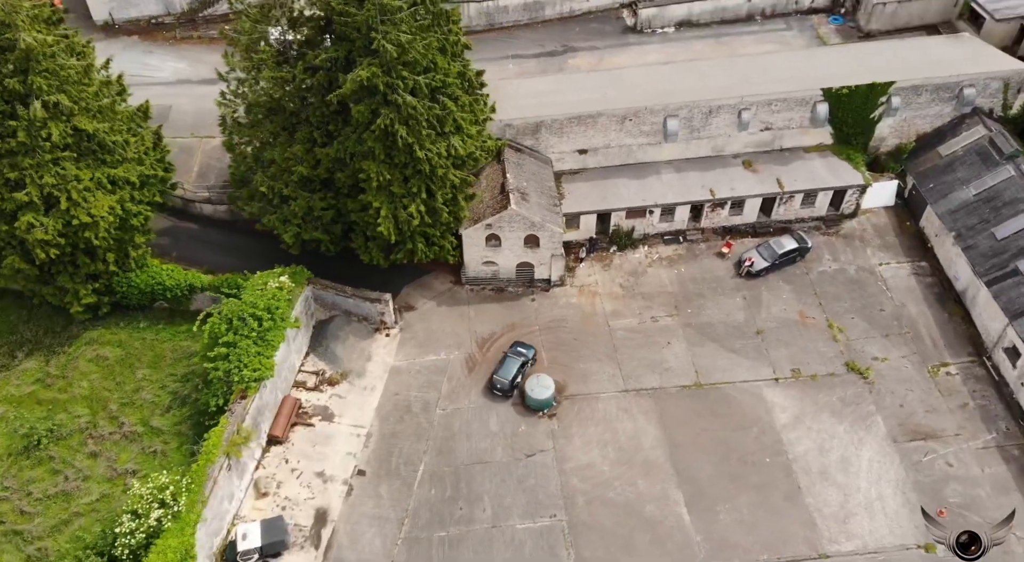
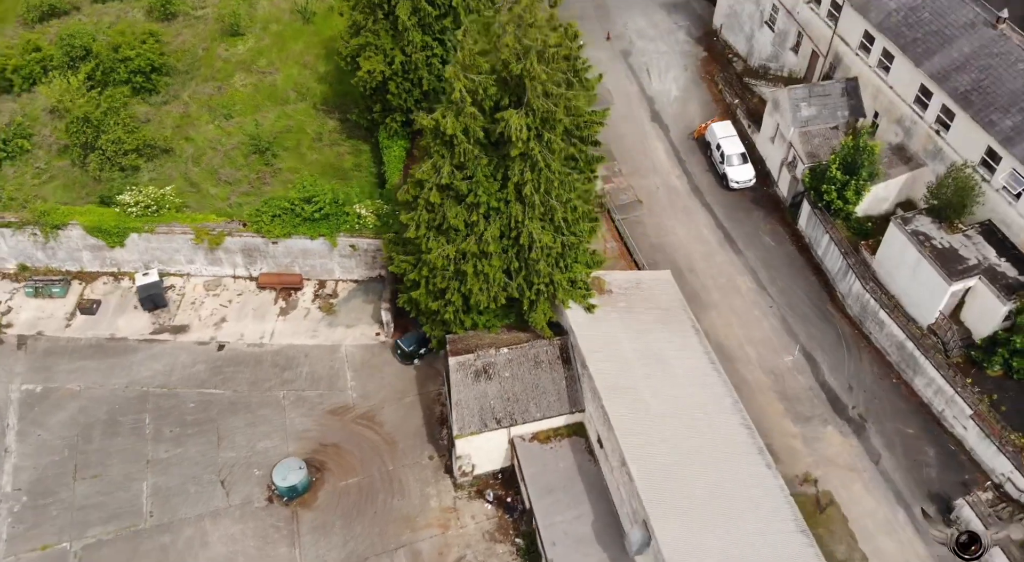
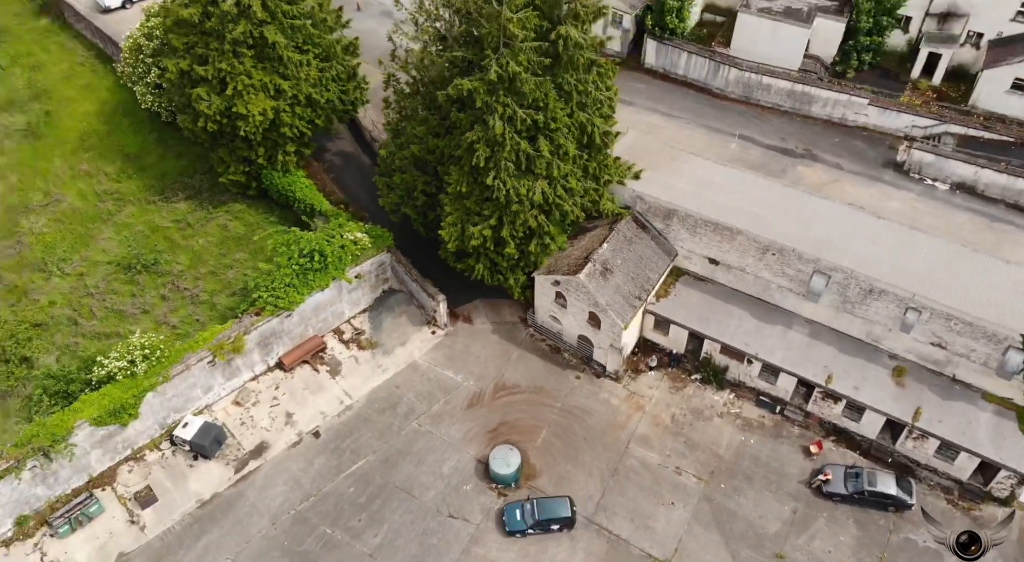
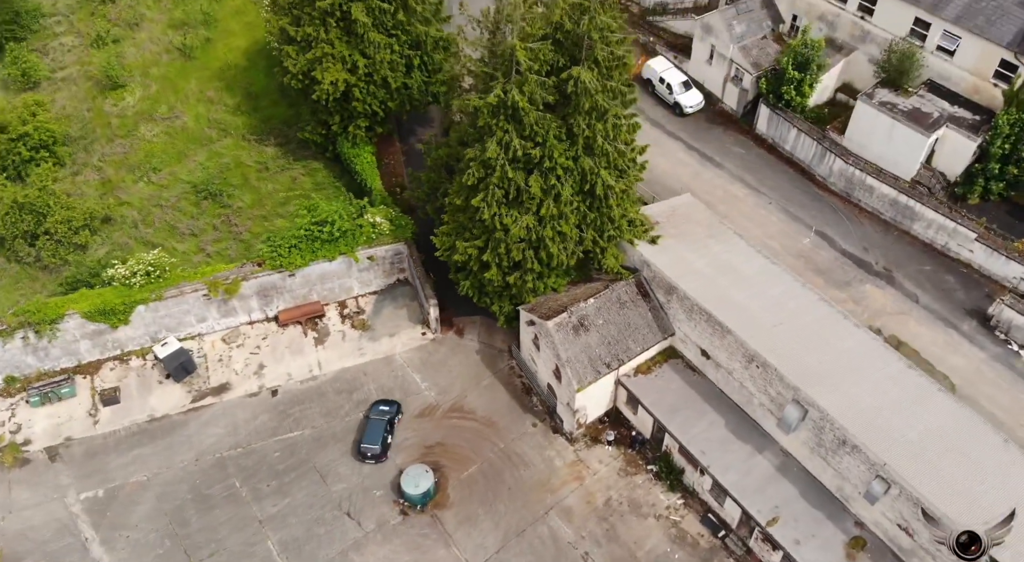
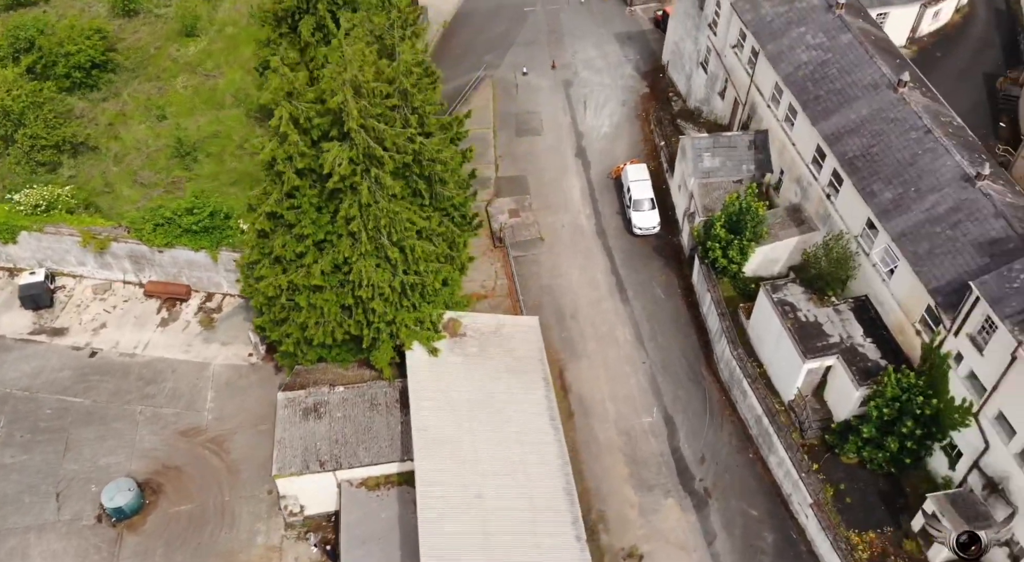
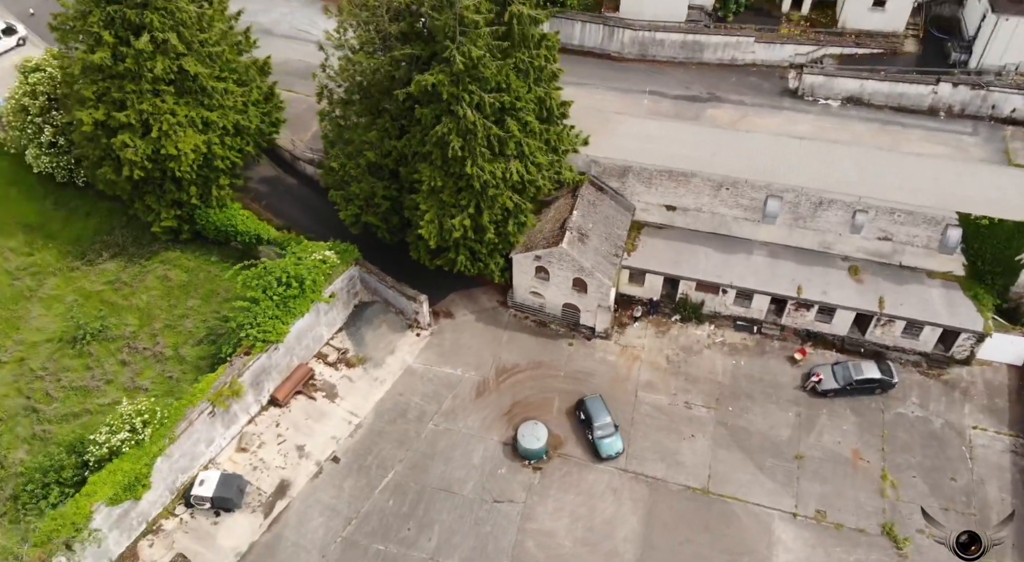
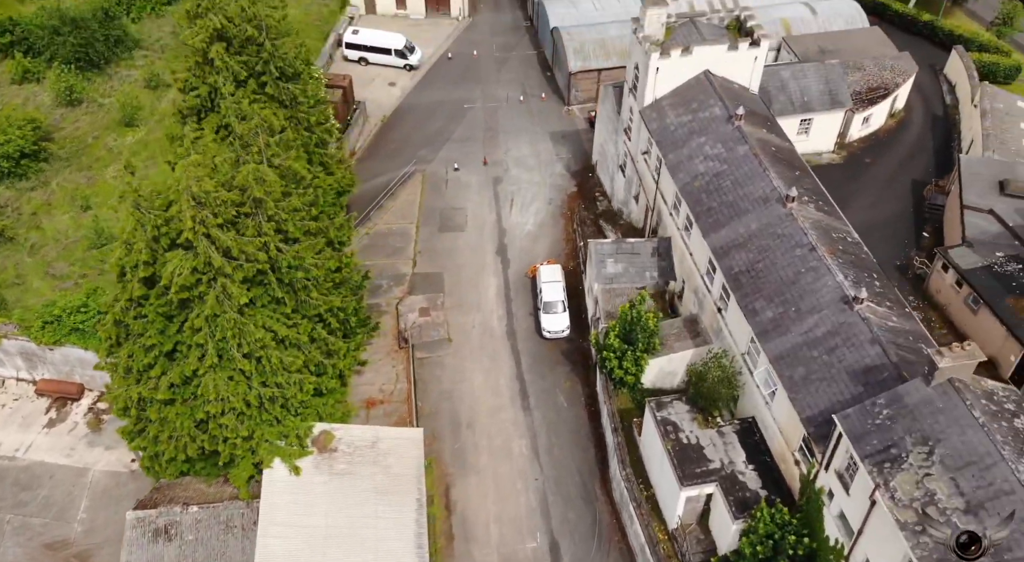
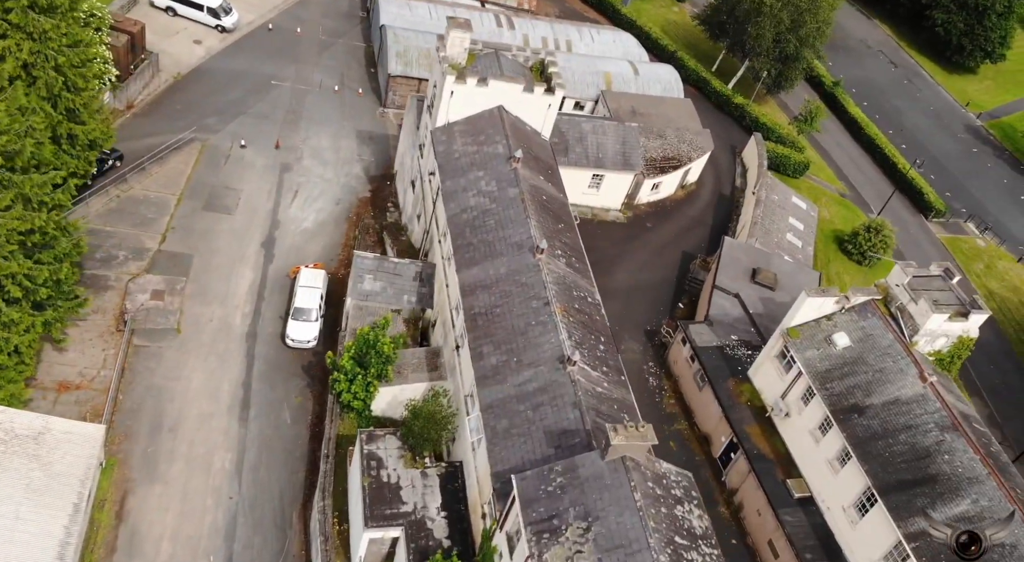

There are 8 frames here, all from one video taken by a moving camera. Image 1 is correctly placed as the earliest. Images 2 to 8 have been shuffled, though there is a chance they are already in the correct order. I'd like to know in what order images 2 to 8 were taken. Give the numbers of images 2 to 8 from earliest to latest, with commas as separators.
6, 3, 4, 2, 5, 7, 8
